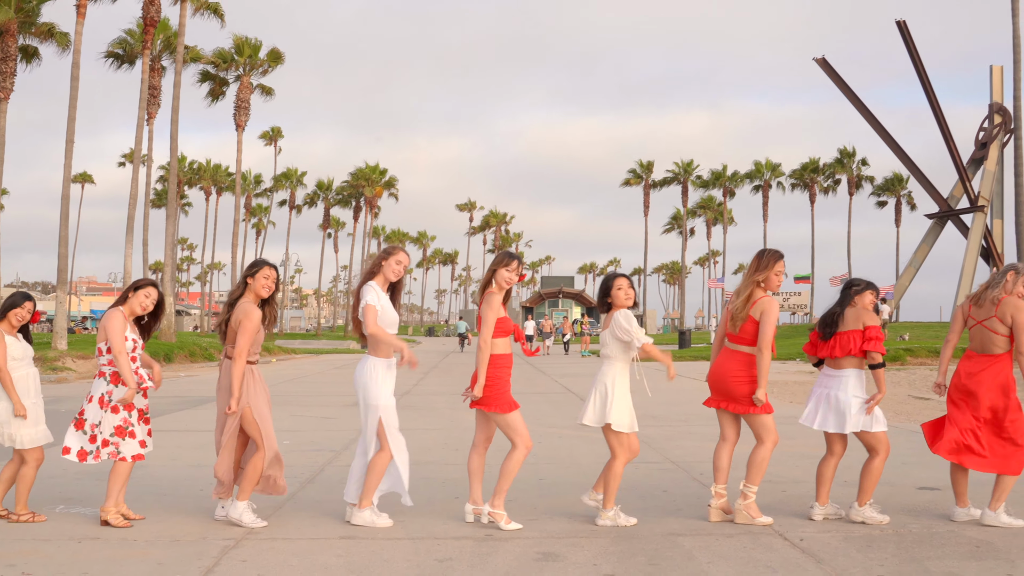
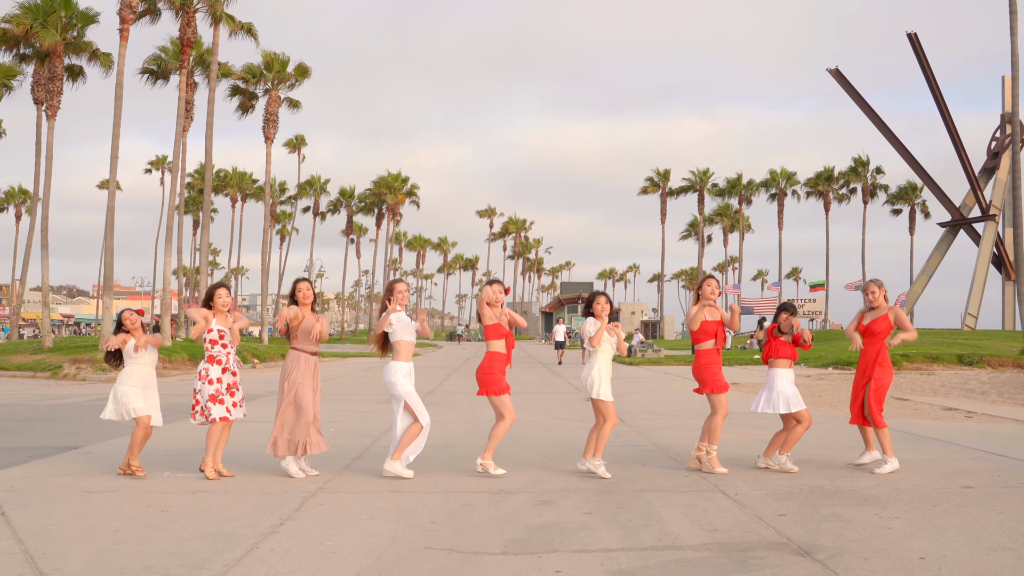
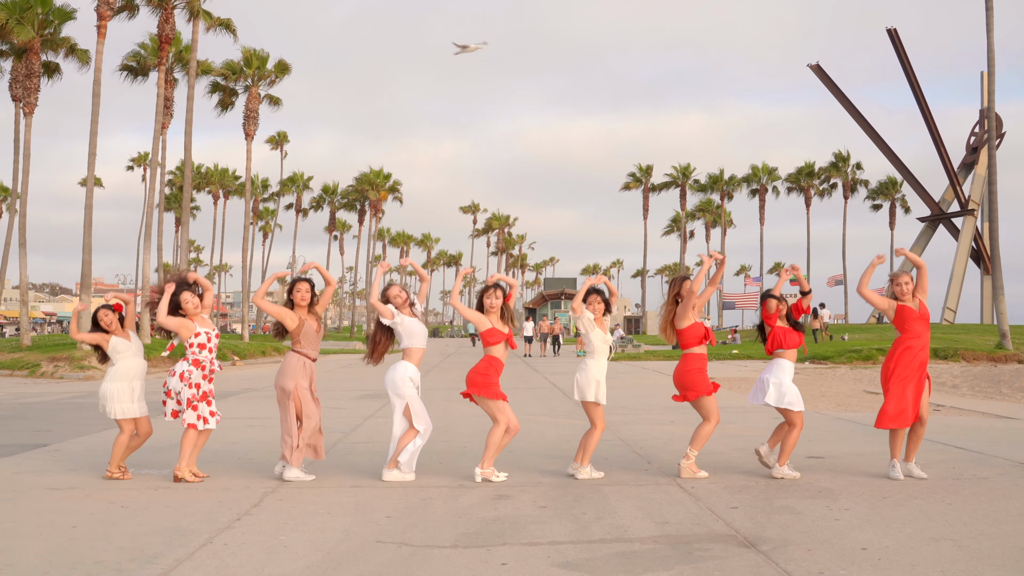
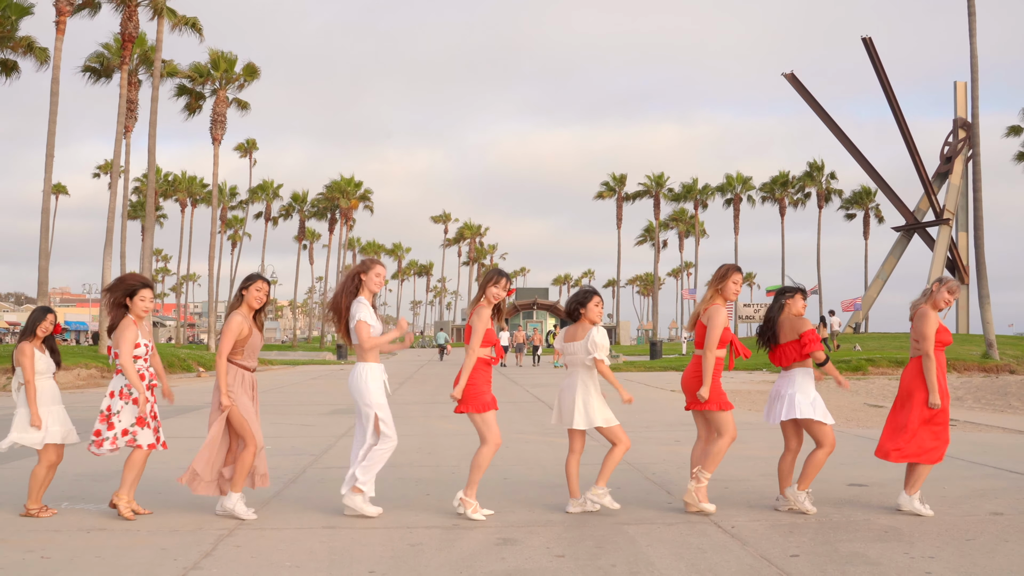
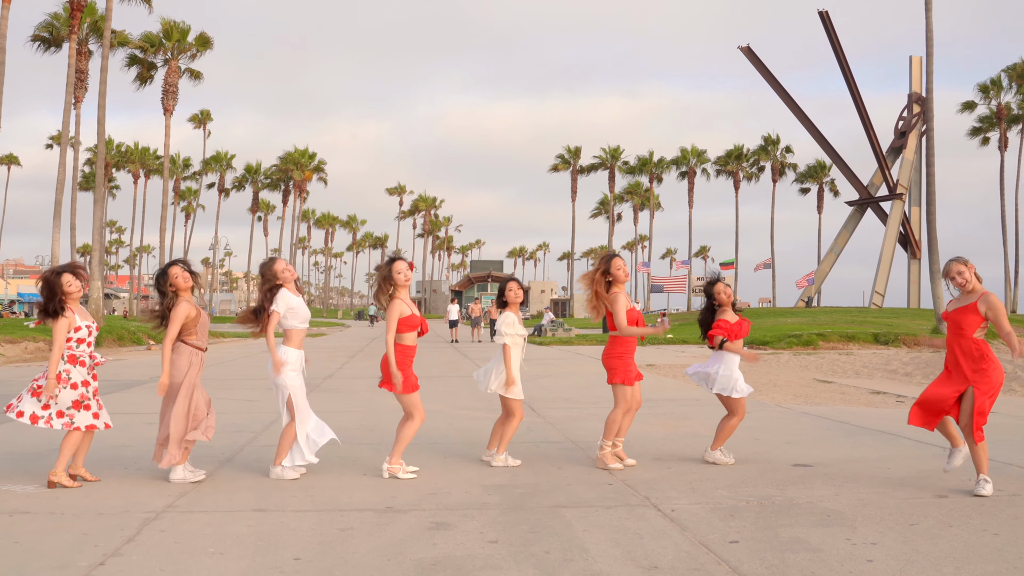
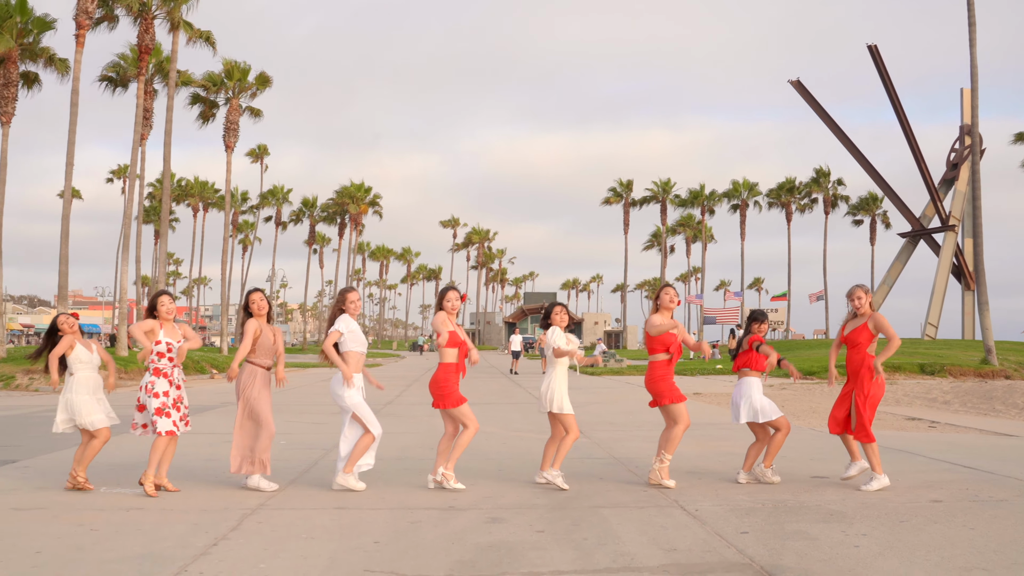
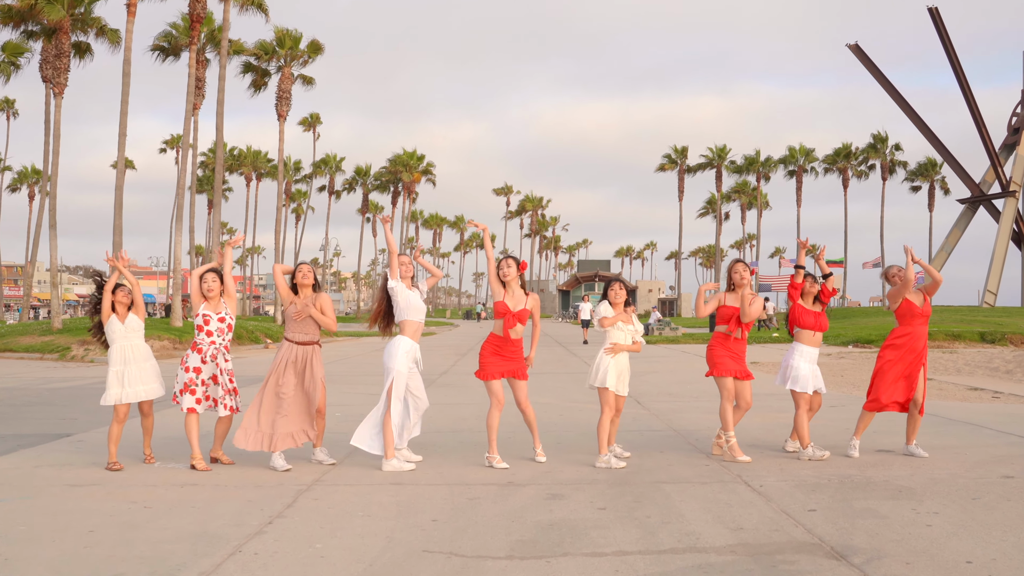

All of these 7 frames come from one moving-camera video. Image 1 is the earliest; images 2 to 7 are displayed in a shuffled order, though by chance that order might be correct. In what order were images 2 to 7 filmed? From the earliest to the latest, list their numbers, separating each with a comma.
4, 3, 5, 6, 2, 7
